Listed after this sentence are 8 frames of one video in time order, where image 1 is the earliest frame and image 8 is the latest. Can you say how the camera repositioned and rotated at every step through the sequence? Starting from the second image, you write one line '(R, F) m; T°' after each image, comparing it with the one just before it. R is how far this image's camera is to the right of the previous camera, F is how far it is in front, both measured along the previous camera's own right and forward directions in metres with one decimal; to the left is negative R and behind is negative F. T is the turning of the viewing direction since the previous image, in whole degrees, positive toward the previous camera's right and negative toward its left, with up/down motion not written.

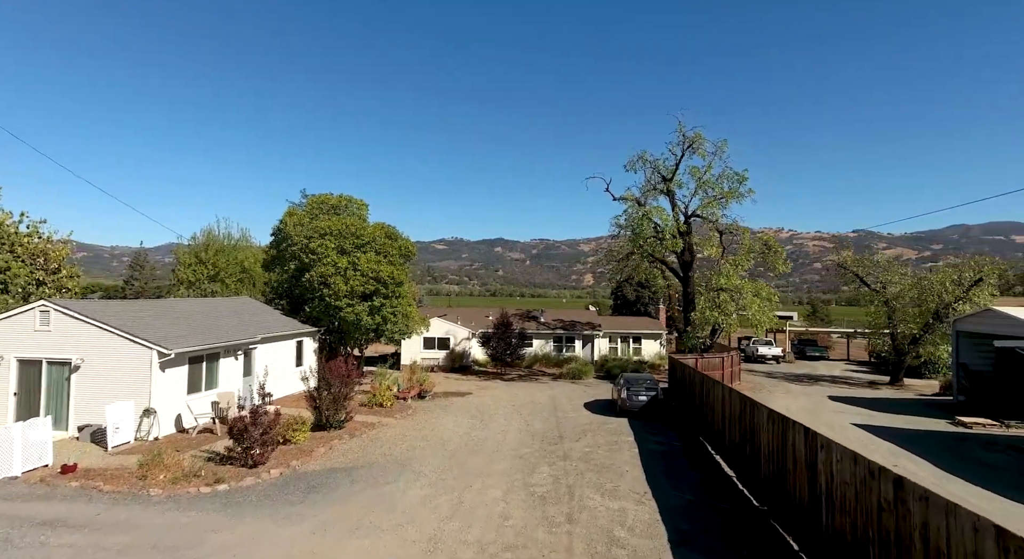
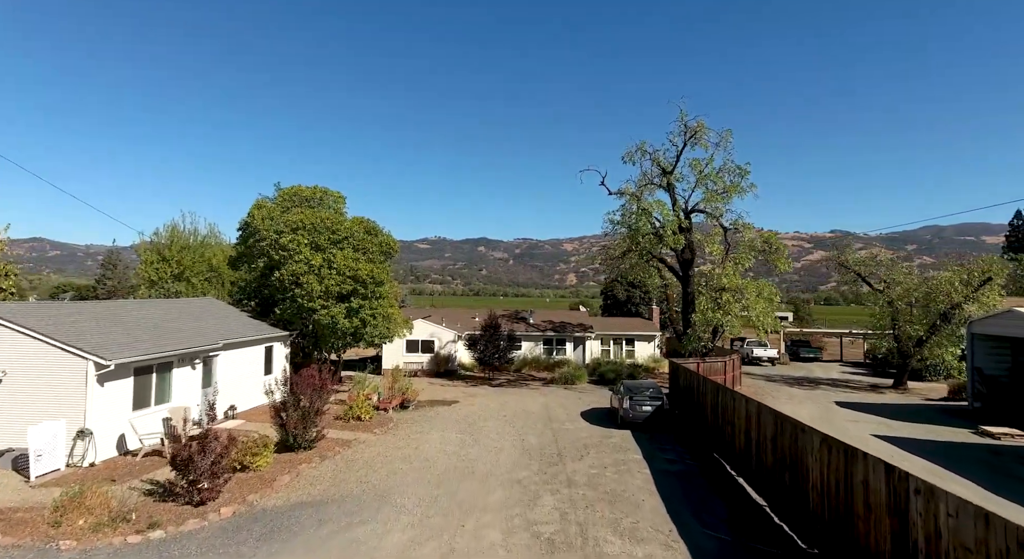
(-0.3, +1.7) m; +2°
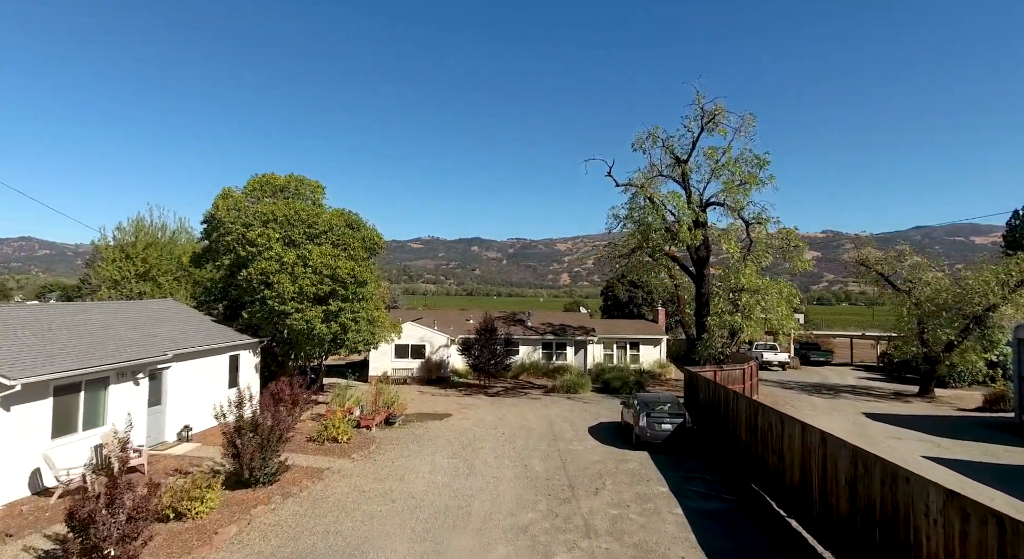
(-0.2, +2.2) m; +1°
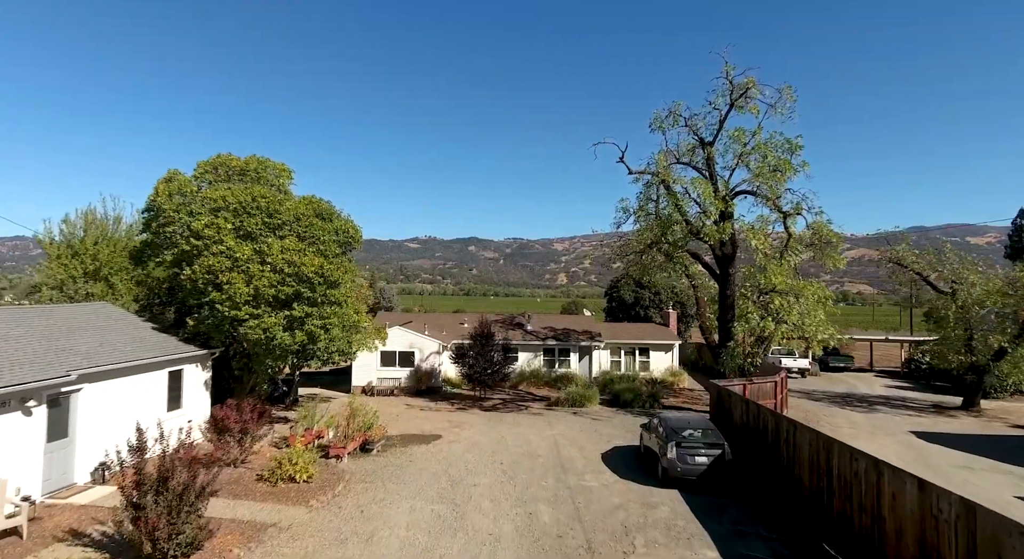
(-0.1, +2.8) m; 0°
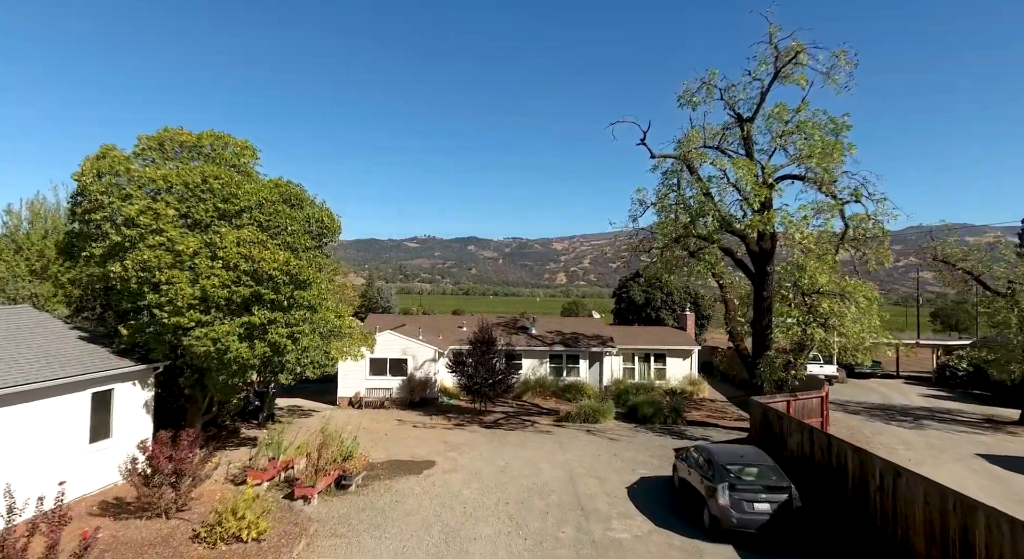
(-0.2, +2.6) m; 0°
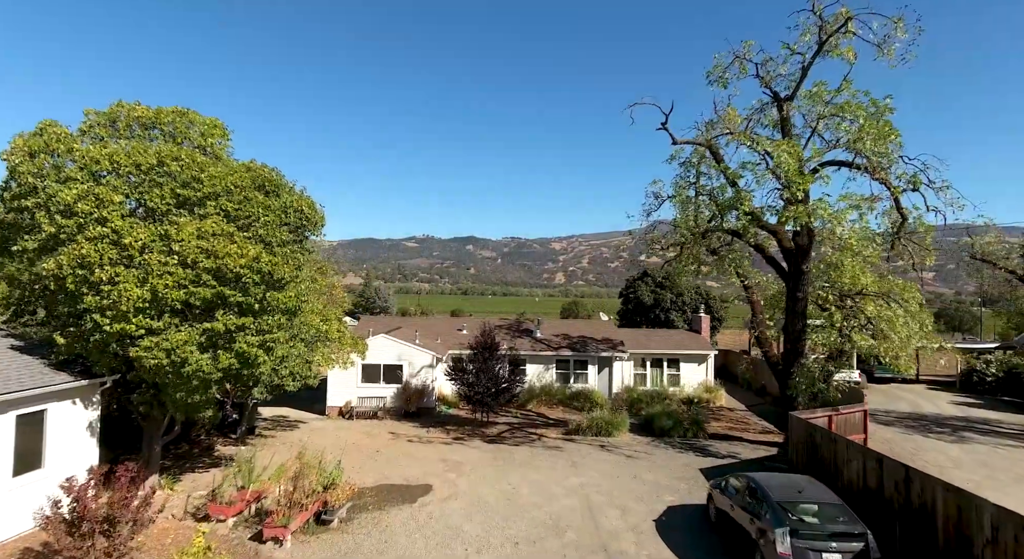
(-0.2, +1.8) m; 0°
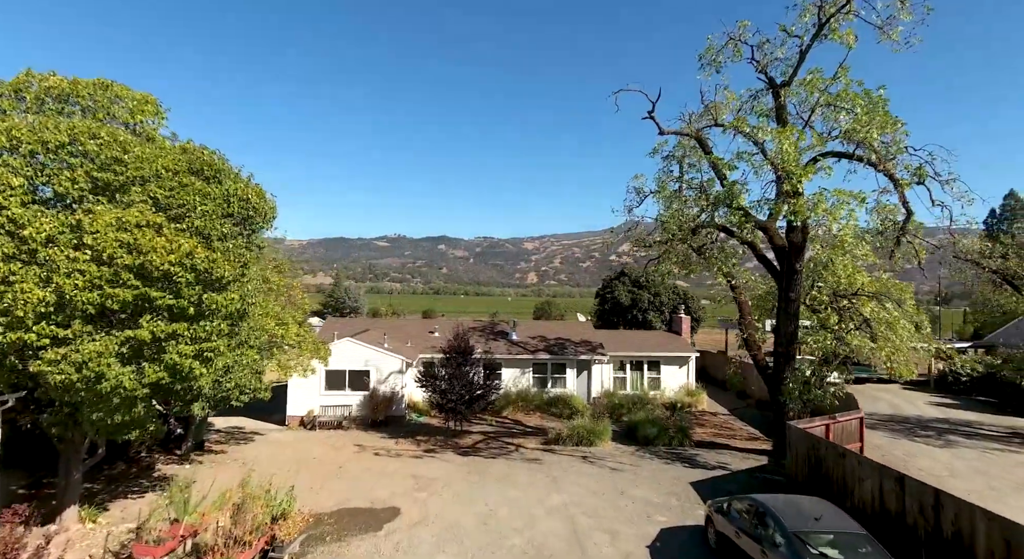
(-0.1, +1.2) m; +3°
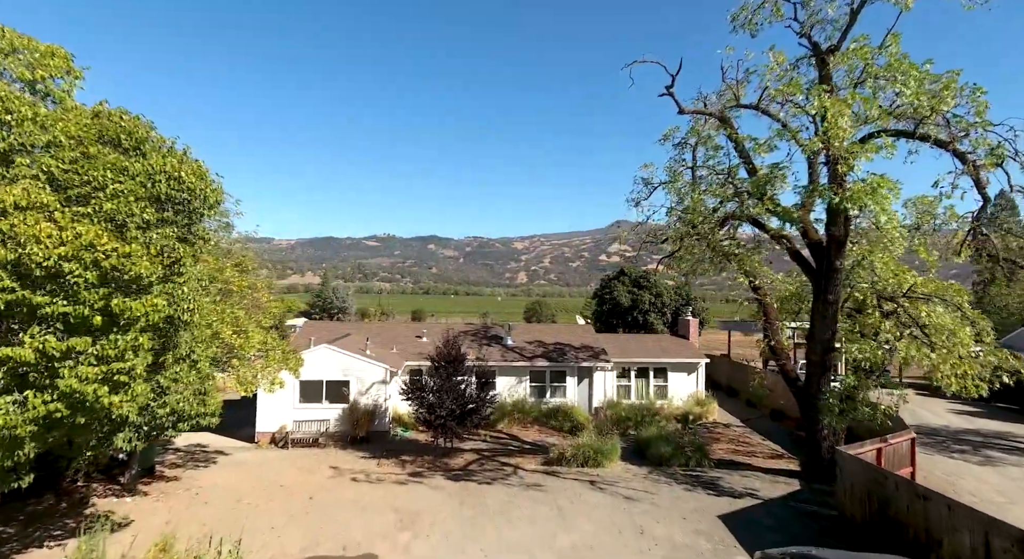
(-0.2, +2.0) m; +1°
